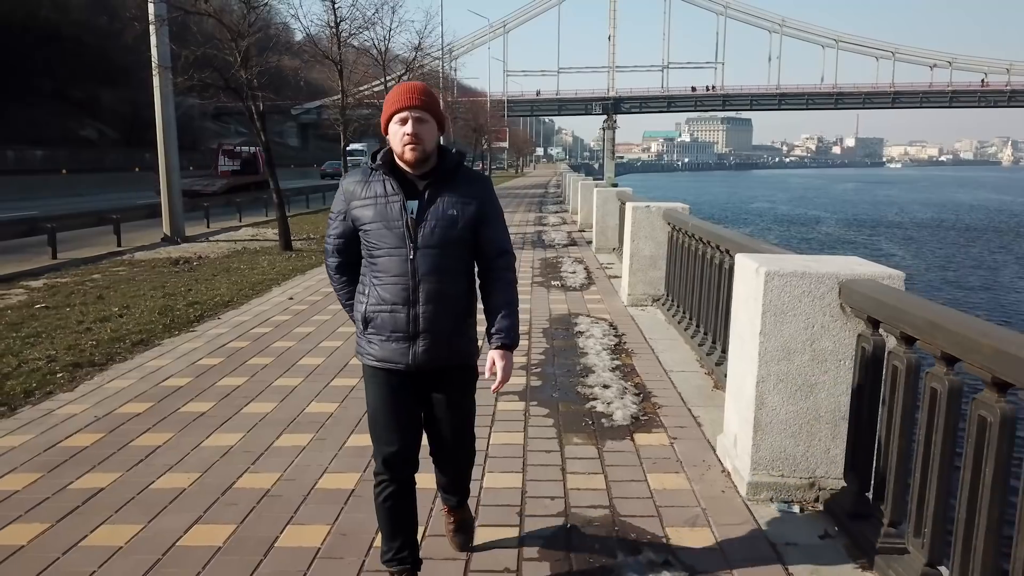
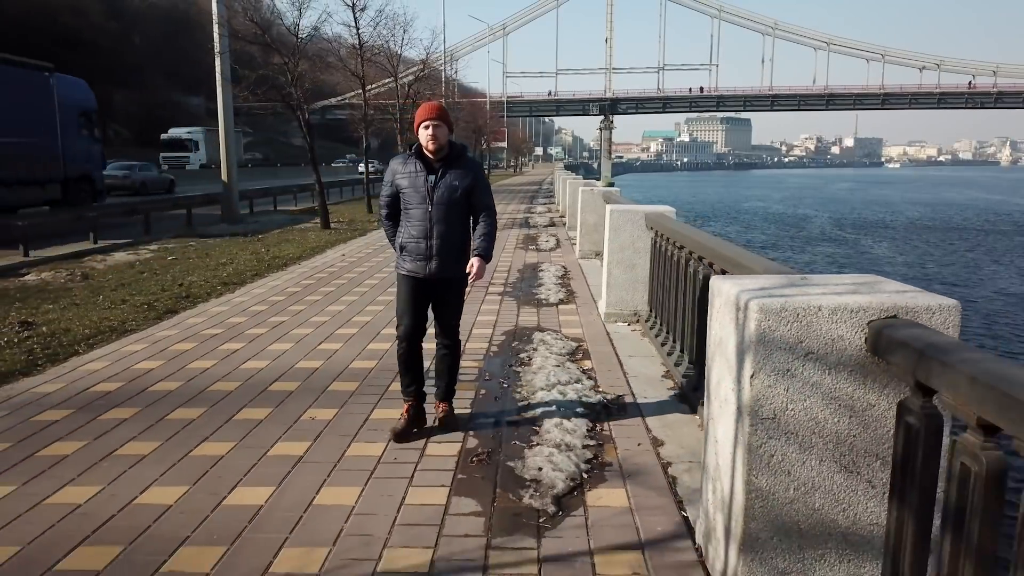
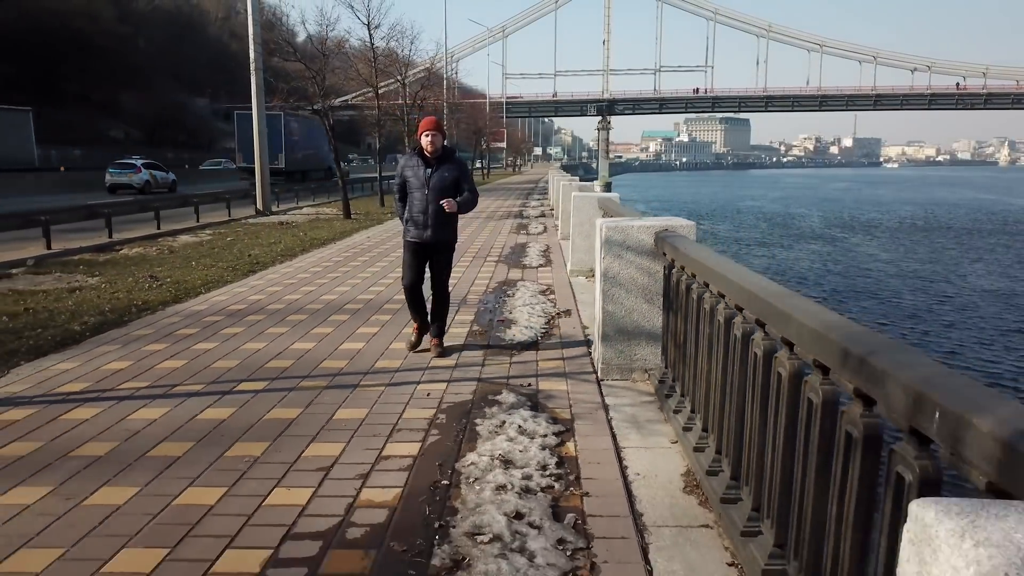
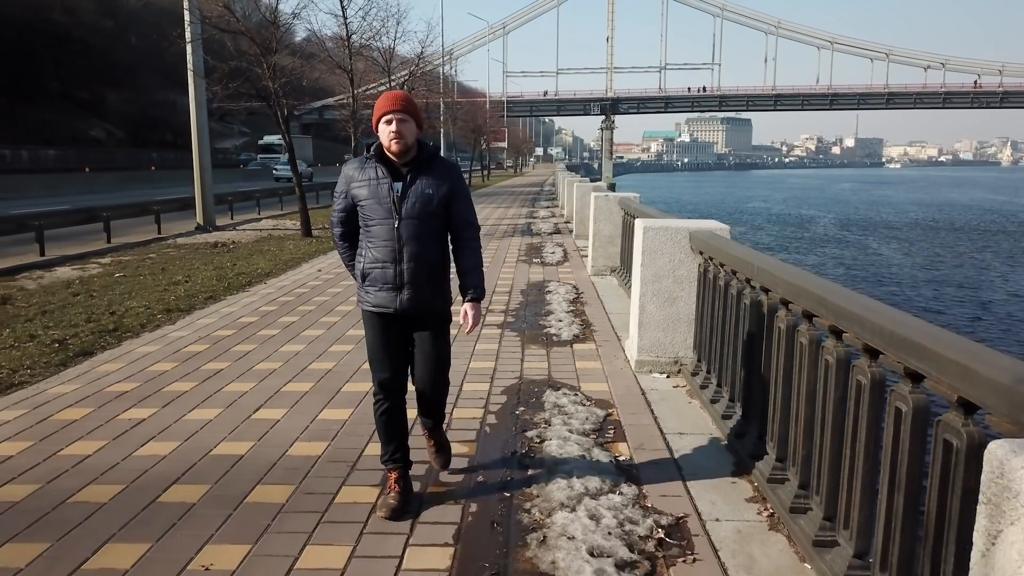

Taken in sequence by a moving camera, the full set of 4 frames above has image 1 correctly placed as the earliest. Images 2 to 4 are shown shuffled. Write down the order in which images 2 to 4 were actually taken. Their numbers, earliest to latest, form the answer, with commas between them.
4, 2, 3
